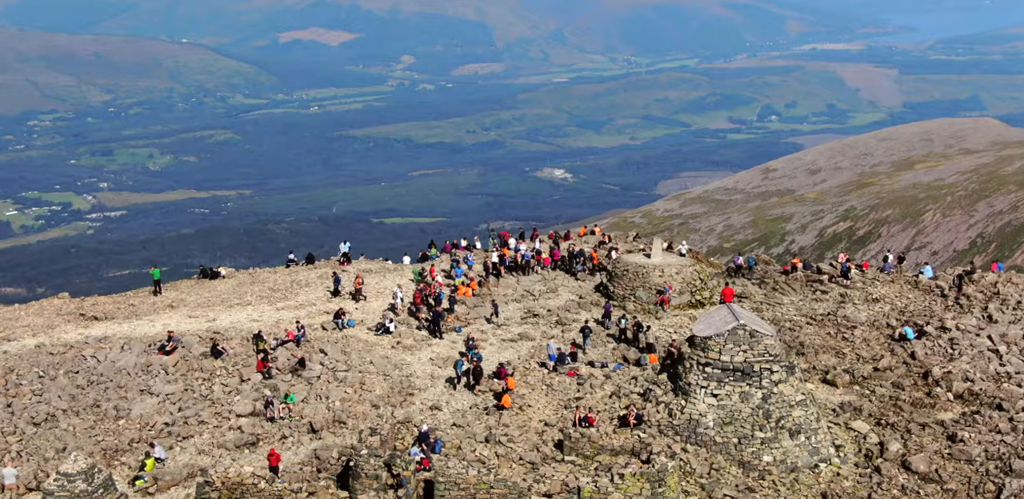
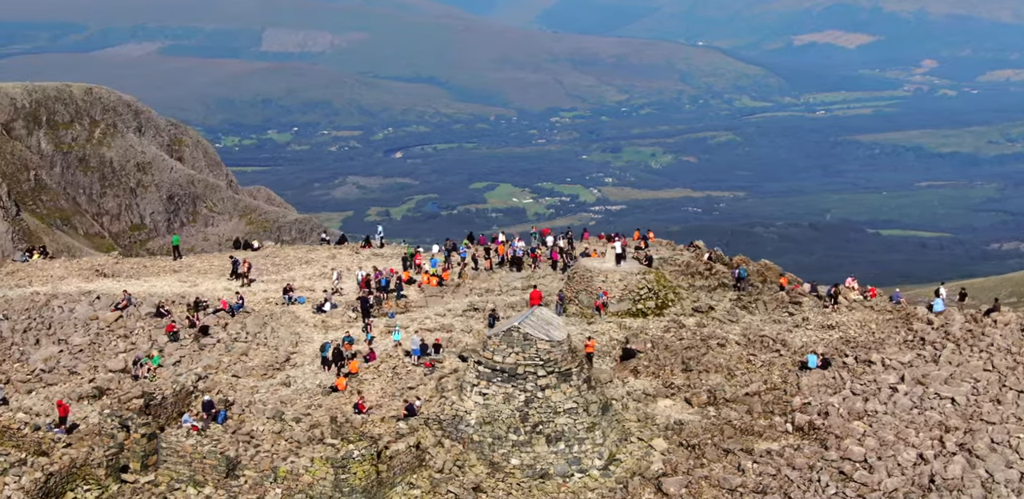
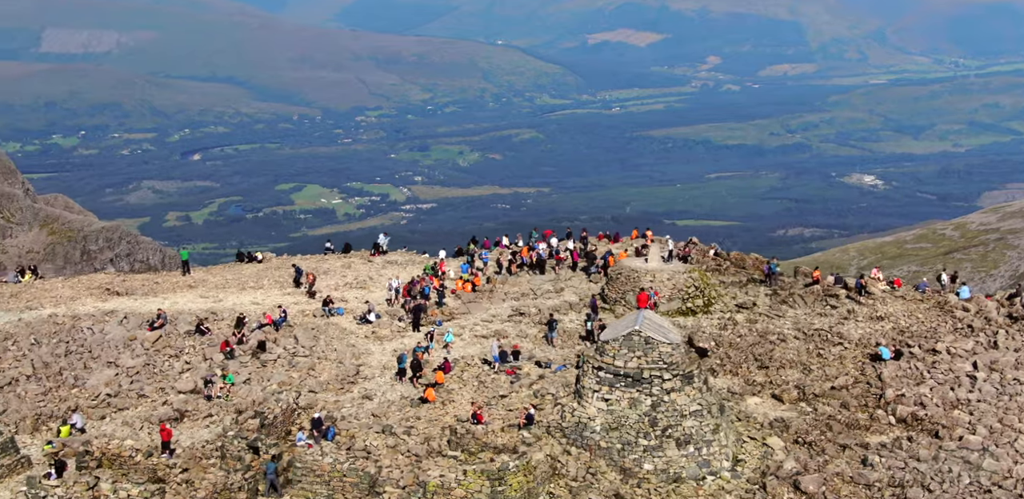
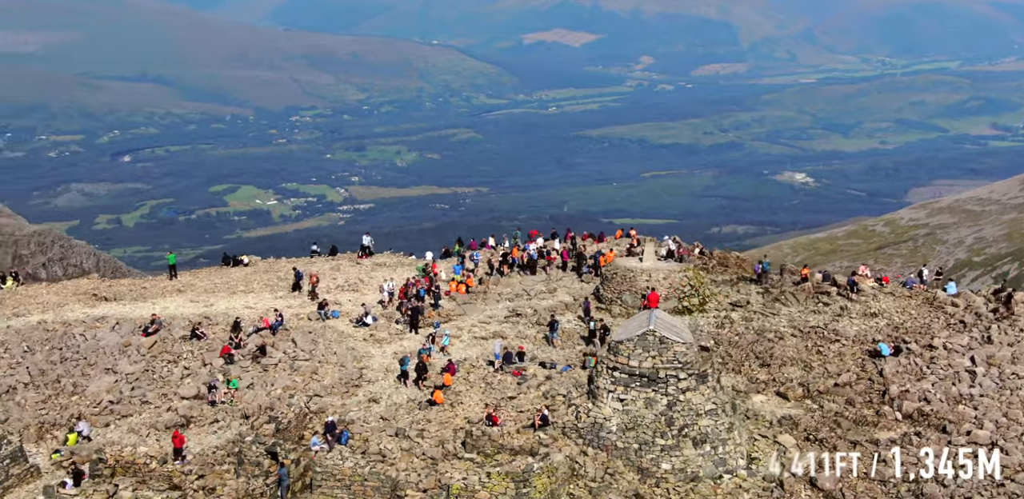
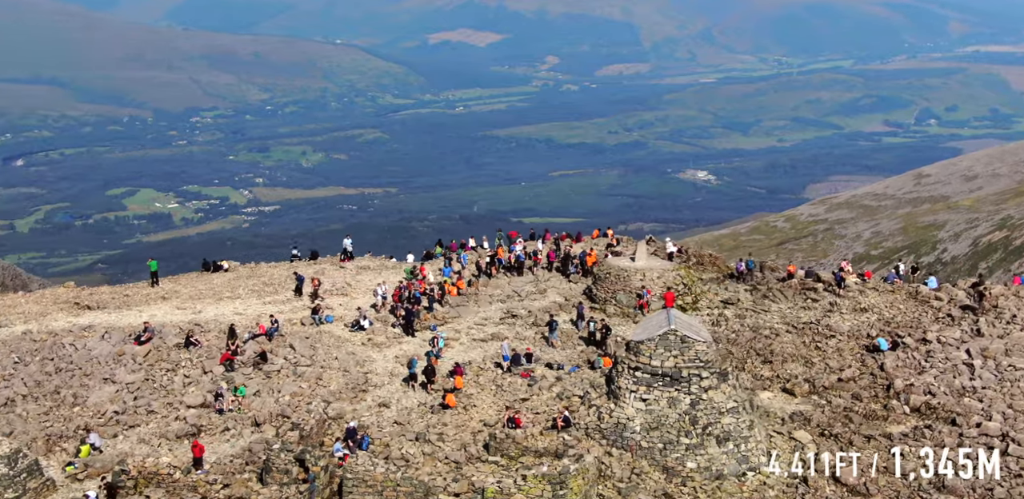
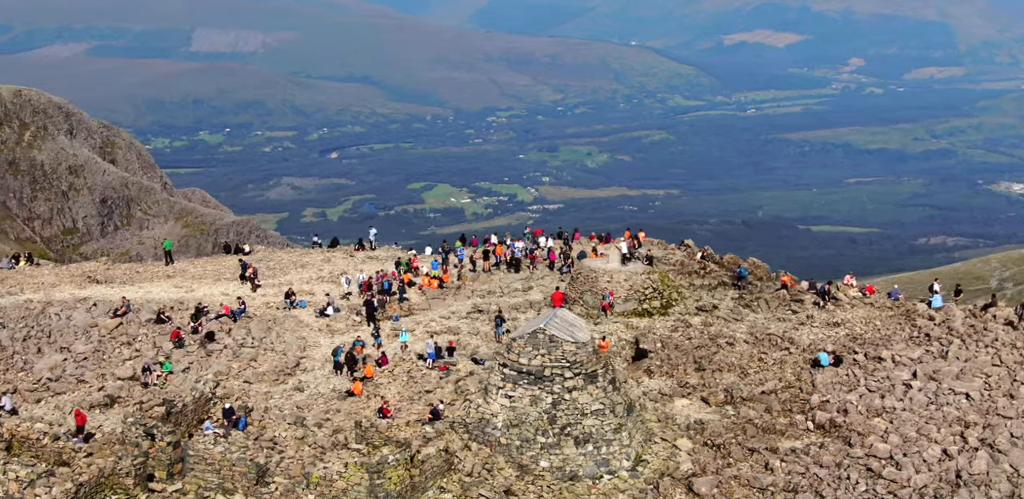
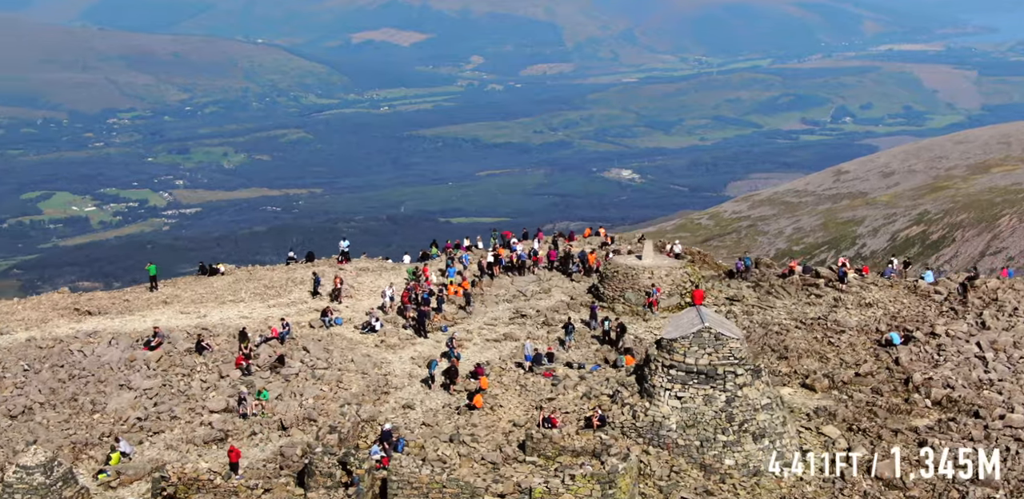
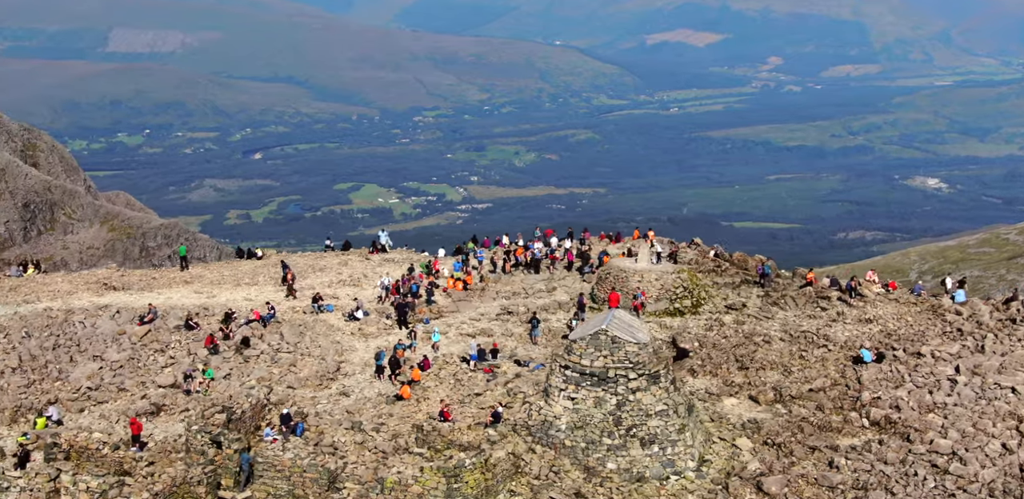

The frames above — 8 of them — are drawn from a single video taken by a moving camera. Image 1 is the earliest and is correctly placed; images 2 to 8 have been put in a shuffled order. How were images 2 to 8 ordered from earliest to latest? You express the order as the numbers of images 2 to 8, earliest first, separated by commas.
7, 5, 4, 3, 8, 6, 2
